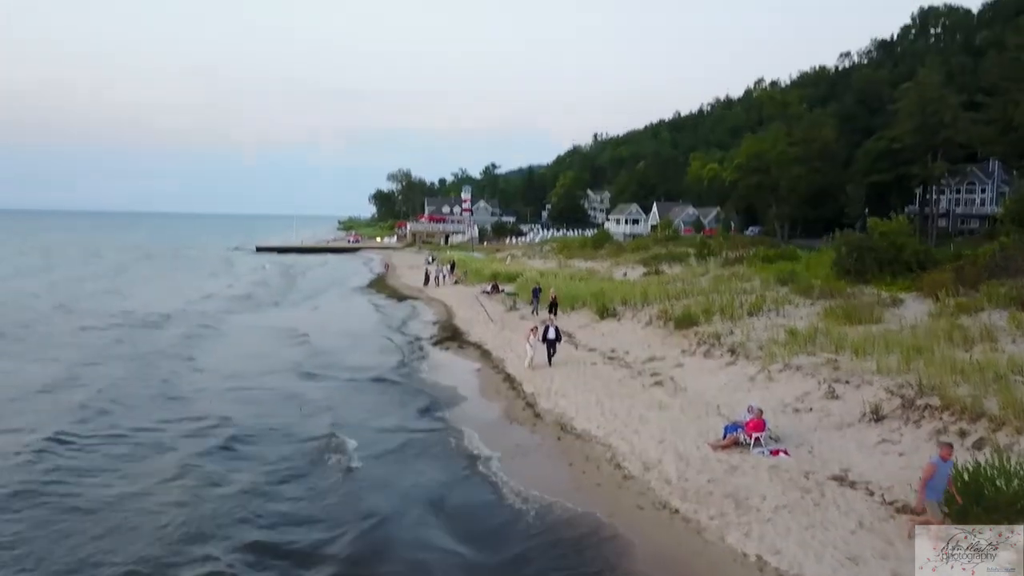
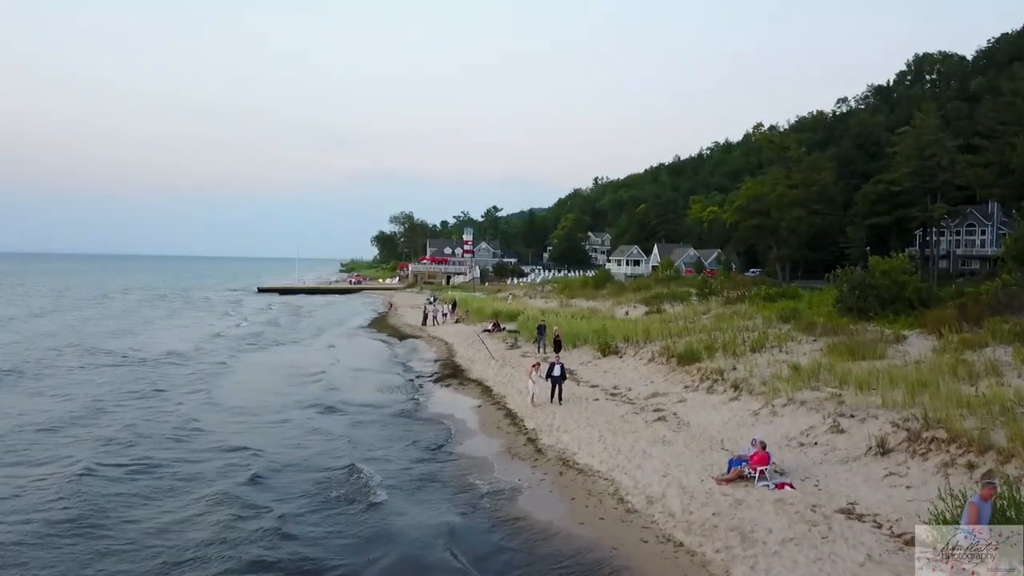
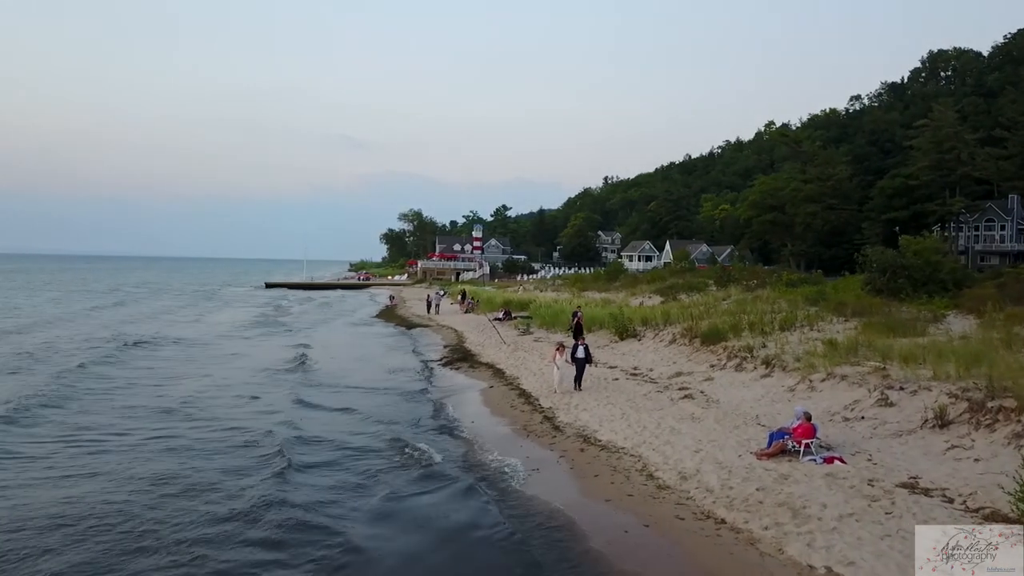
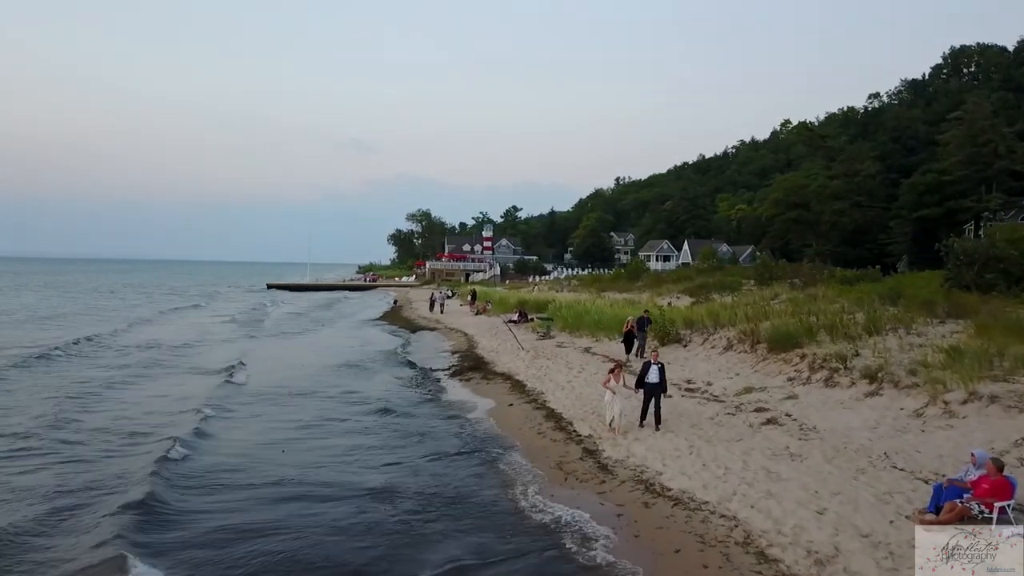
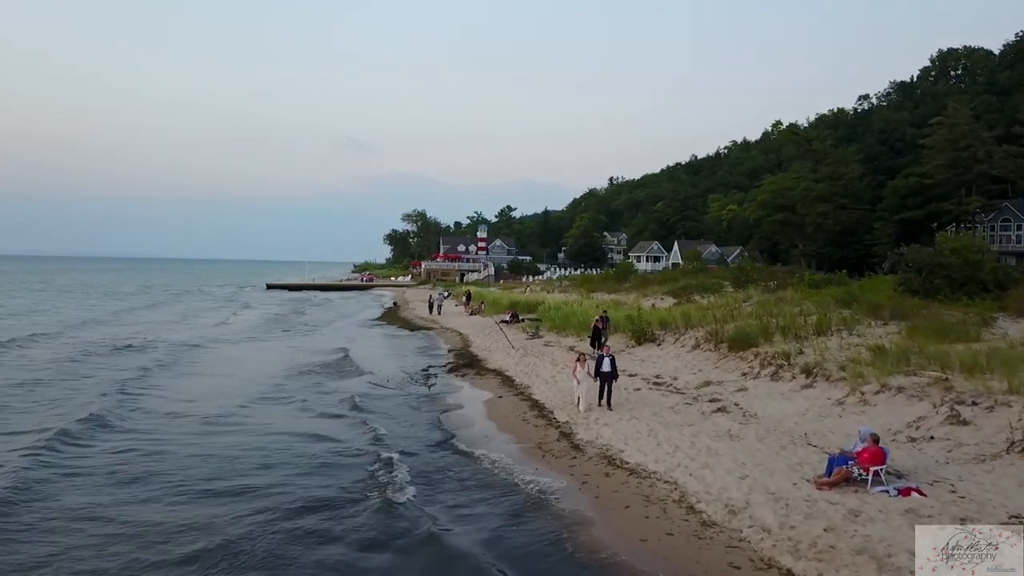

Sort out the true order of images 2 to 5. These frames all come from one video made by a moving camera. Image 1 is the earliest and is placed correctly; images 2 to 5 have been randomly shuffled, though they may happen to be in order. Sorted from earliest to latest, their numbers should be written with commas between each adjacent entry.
2, 3, 5, 4
